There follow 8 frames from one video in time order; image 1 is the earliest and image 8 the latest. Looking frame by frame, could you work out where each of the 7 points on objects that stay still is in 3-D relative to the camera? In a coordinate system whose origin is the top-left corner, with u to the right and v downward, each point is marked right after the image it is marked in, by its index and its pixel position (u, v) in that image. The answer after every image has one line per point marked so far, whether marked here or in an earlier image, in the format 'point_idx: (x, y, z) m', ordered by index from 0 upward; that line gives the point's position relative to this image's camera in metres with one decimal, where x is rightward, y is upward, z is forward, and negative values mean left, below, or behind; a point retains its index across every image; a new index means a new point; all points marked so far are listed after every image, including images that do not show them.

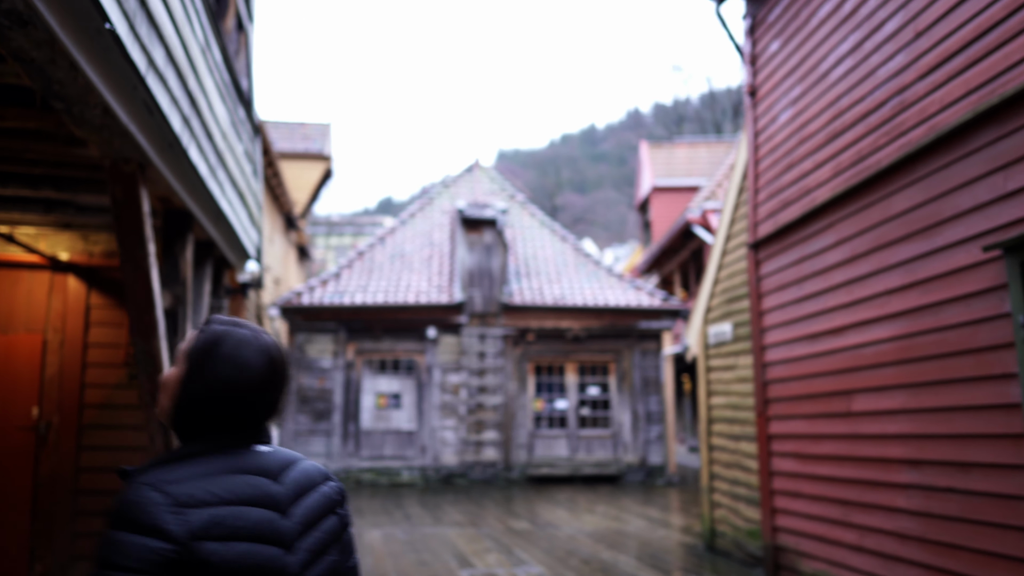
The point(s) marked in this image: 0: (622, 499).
0: (+1.8, -3.4, +11.8) m
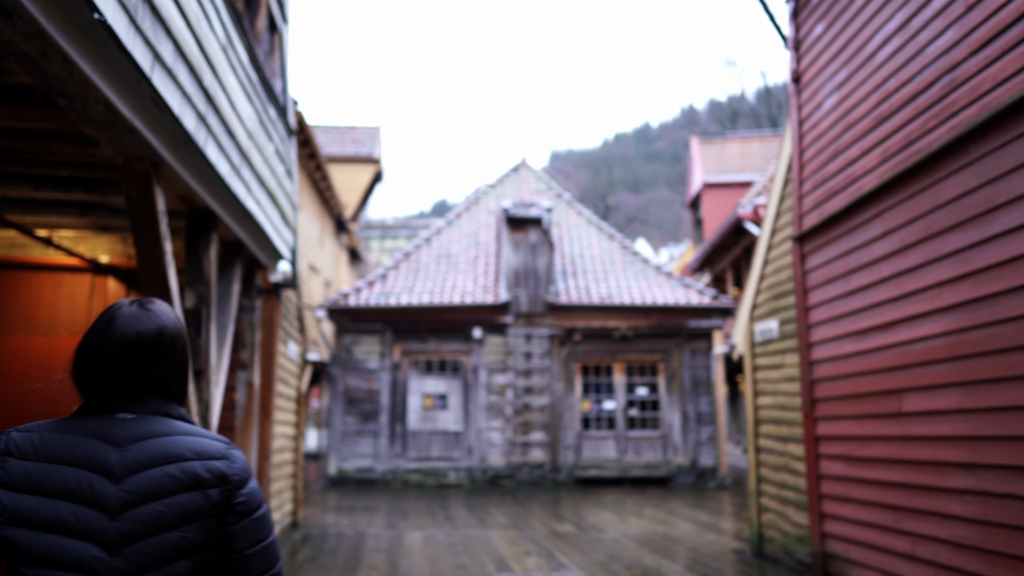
0: (+2.5, -3.3, +11.5) m
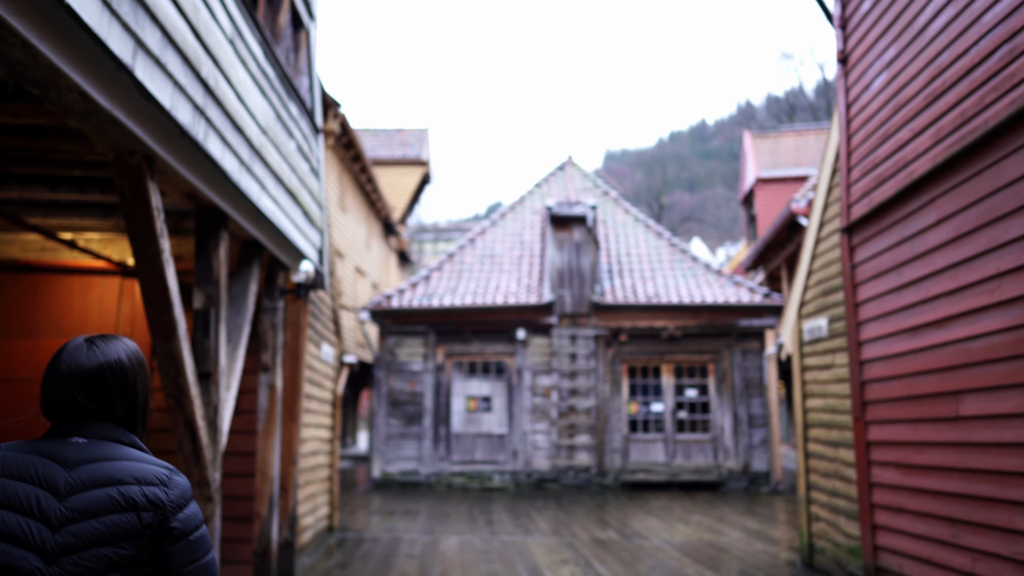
0: (+3.1, -3.3, +11.0) m
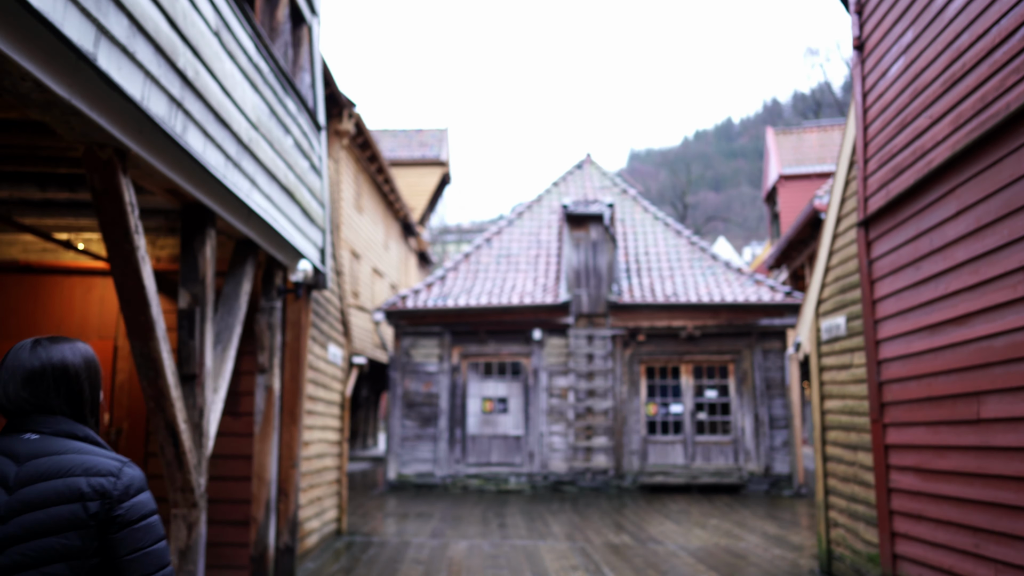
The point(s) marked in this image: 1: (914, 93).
0: (+3.3, -3.3, +10.8) m
1: (+2.6, +1.3, +4.8) m
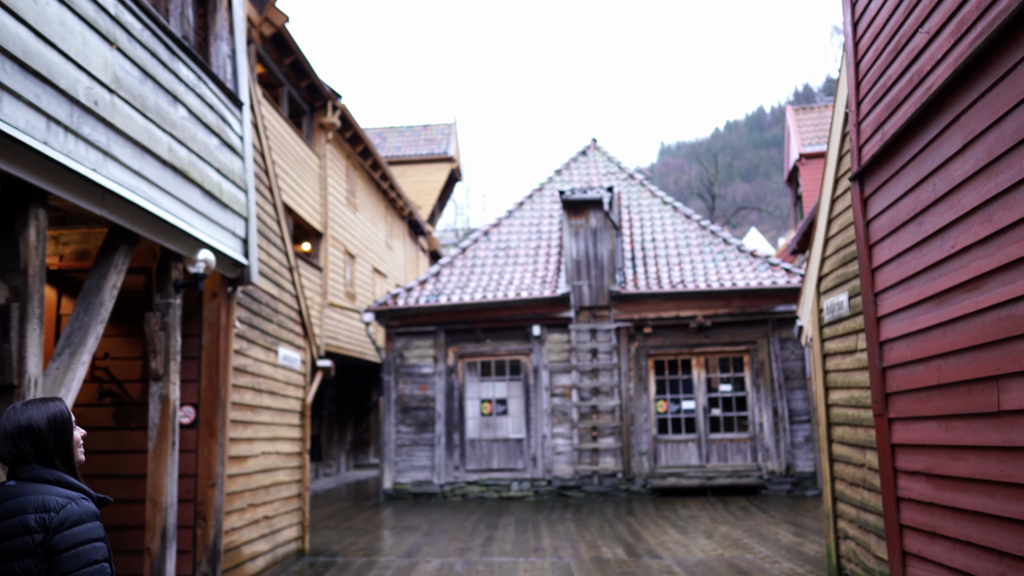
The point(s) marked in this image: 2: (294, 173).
0: (+3.3, -3.0, +9.8) m
1: (+2.1, +1.5, +3.9) m
2: (-3.7, +2.0, +12.5) m
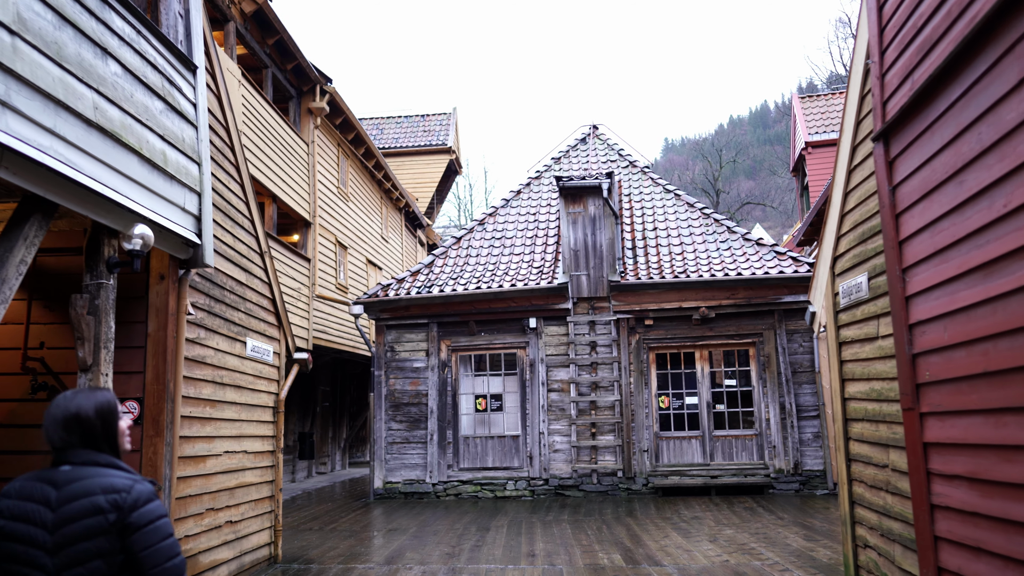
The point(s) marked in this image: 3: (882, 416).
0: (+3.2, -2.9, +9.2) m
1: (+2.0, +1.6, +3.3) m
2: (-3.8, +2.1, +12.0) m
3: (+2.3, -0.8, +4.6) m
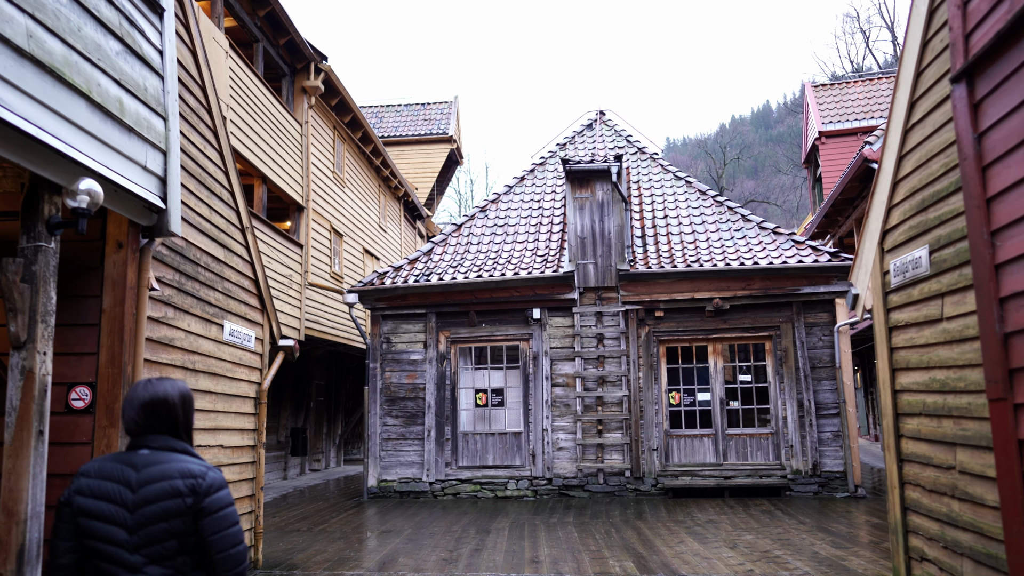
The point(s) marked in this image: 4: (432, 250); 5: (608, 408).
0: (+3.2, -2.7, +8.6) m
1: (+2.0, +1.7, +2.7) m
2: (-3.7, +2.3, +11.3) m
3: (+2.3, -0.6, +3.9) m
4: (-1.4, +0.6, +12.5) m
5: (+1.5, -1.8, +11.2) m
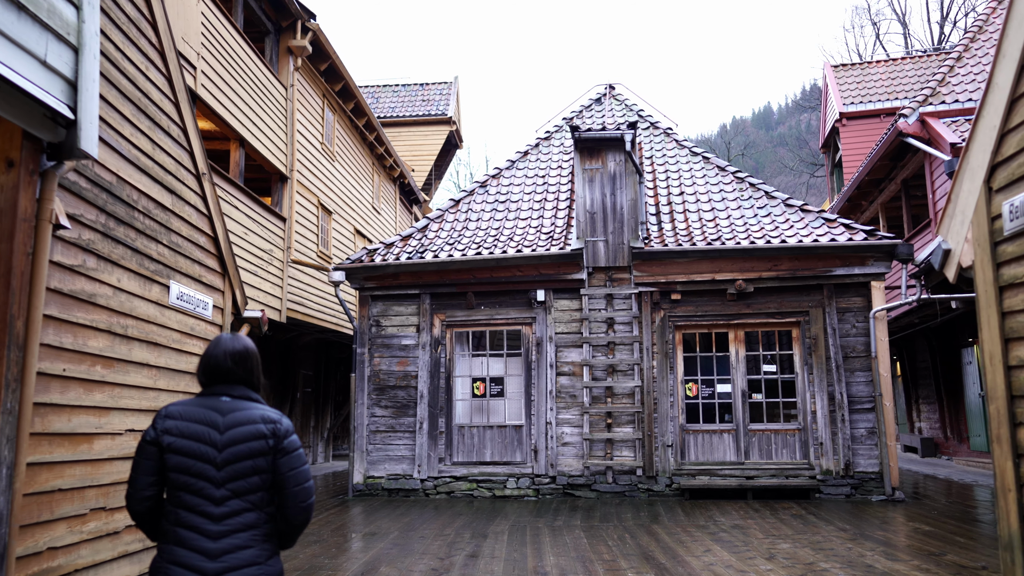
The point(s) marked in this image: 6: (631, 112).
0: (+3.2, -2.5, +7.6) m
1: (+2.1, +2.0, +1.7) m
2: (-3.7, +2.6, +10.3) m
3: (+2.4, -0.4, +2.9) m
4: (-1.3, +1.0, +11.5) m
5: (+1.5, -1.5, +10.2) m
6: (+2.1, +3.2, +13.2) m
